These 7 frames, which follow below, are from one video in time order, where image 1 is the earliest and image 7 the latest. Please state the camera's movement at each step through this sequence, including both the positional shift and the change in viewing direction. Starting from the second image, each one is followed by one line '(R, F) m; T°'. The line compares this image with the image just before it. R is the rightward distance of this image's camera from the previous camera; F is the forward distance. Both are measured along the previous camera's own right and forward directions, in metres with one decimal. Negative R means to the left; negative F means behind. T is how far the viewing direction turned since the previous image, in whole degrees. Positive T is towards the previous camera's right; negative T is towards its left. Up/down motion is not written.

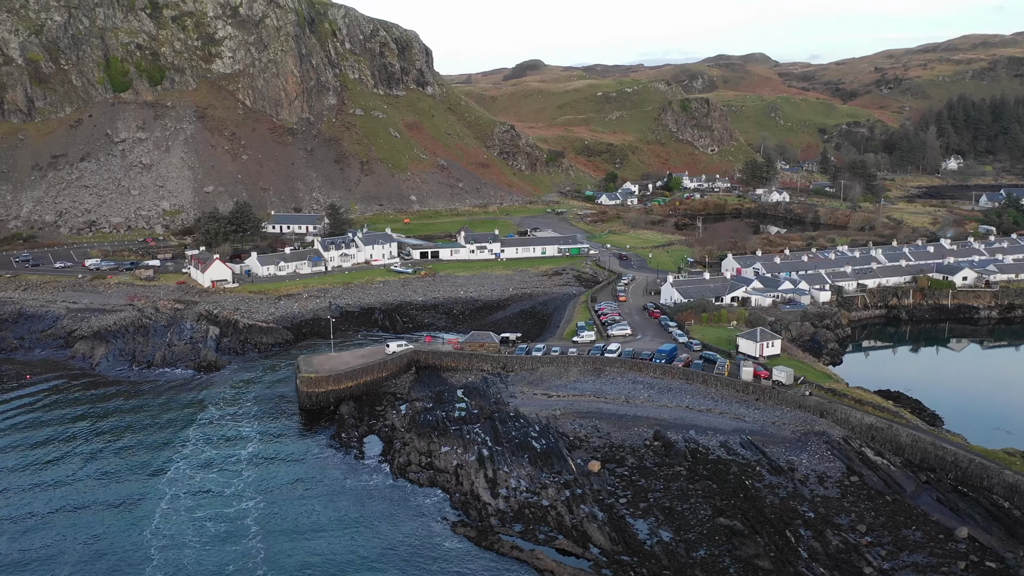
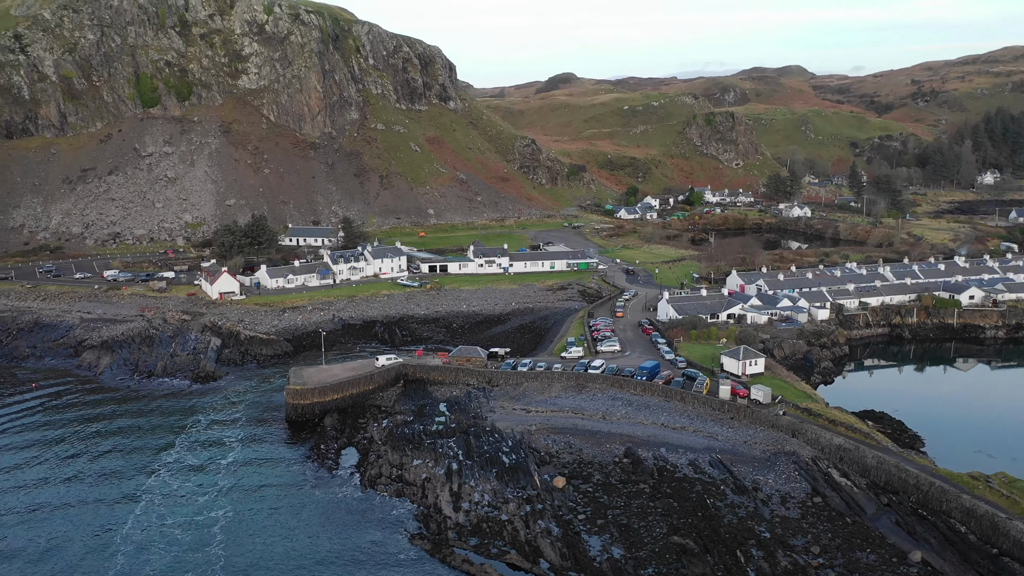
(+2.2, -0.4) m; -2°
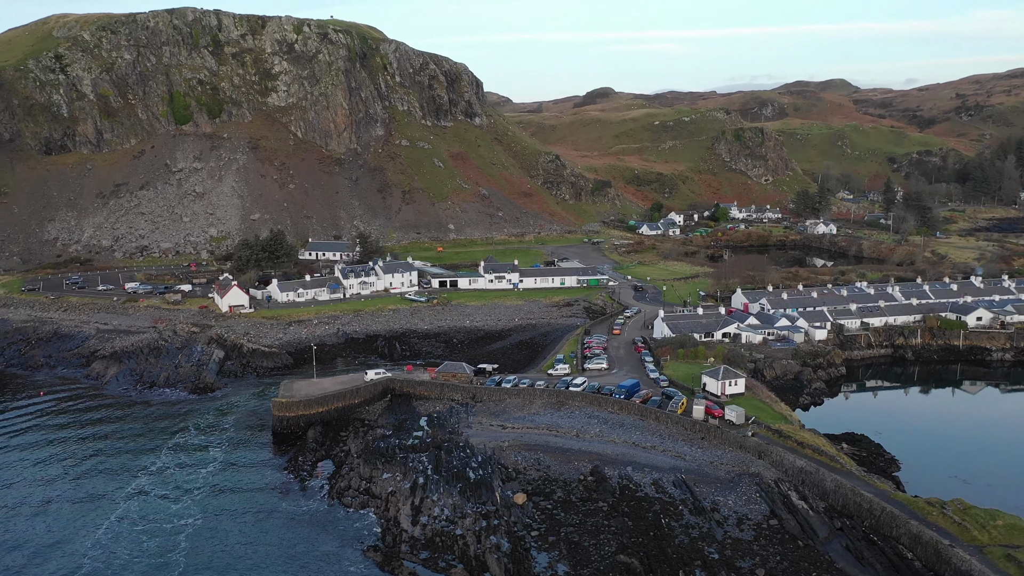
(+2.5, -0.4) m; -3°
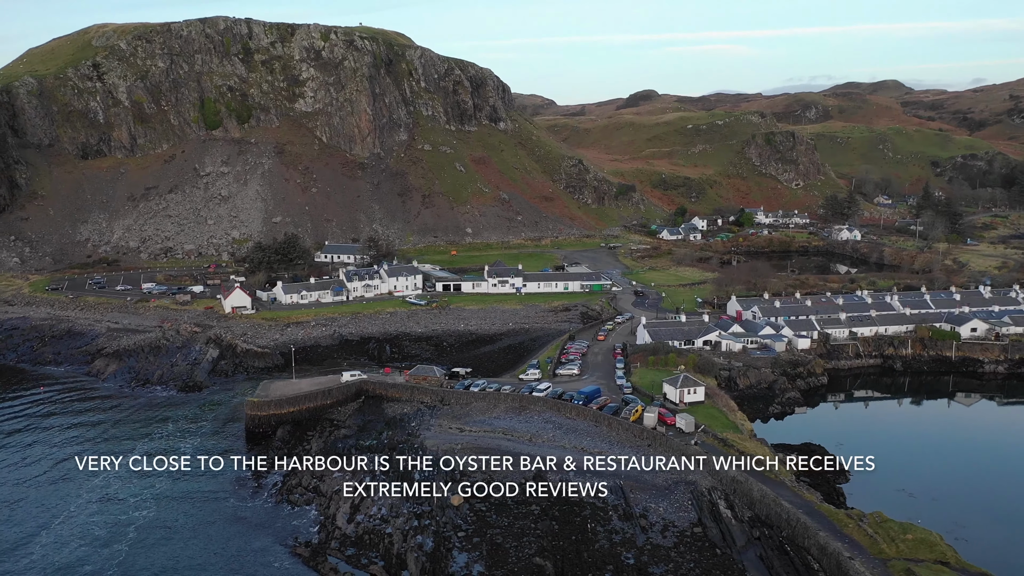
(+3.7, -0.5) m; -3°
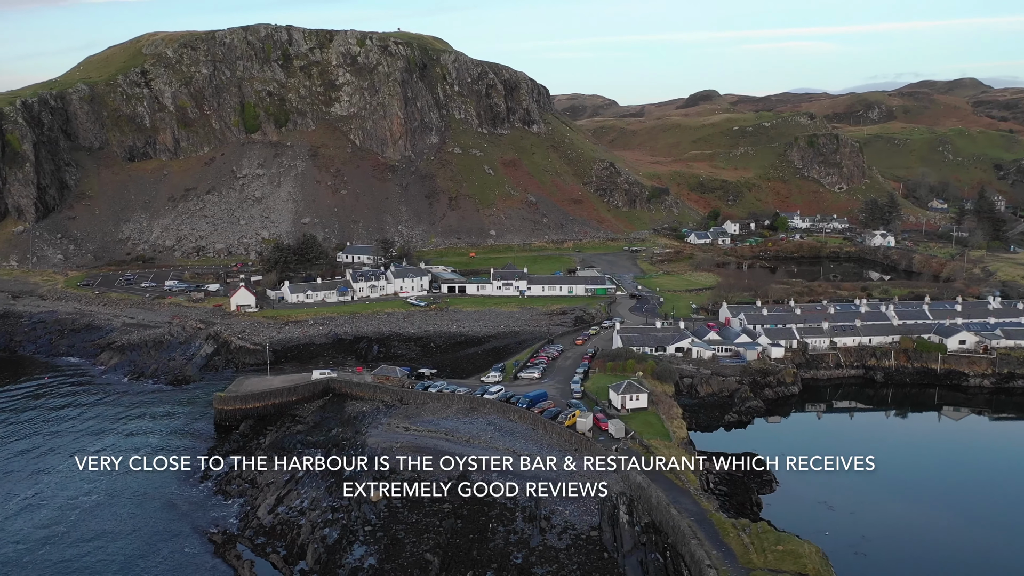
(+5.1, -0.6) m; -4°
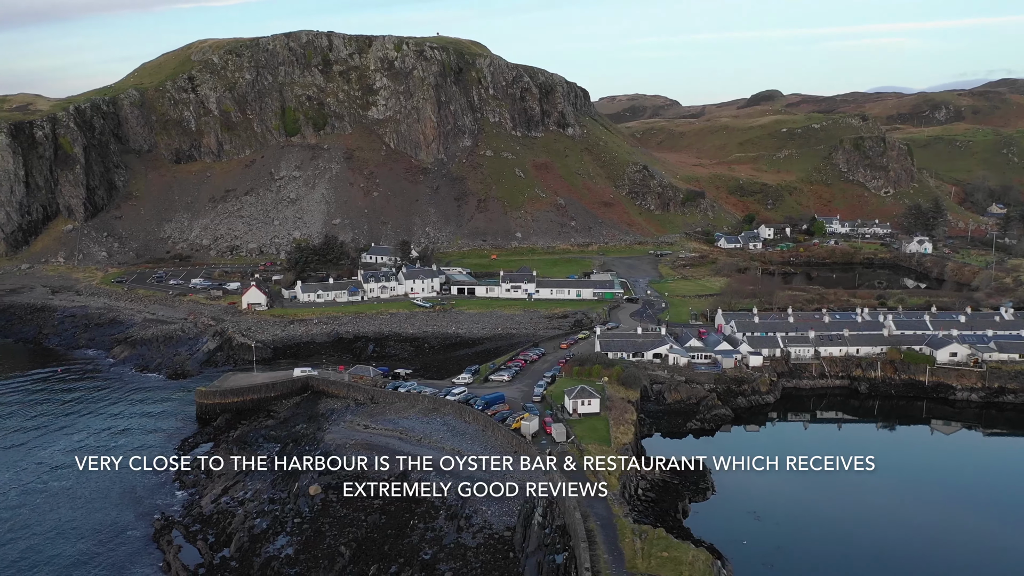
(+4.7, -0.7) m; -4°
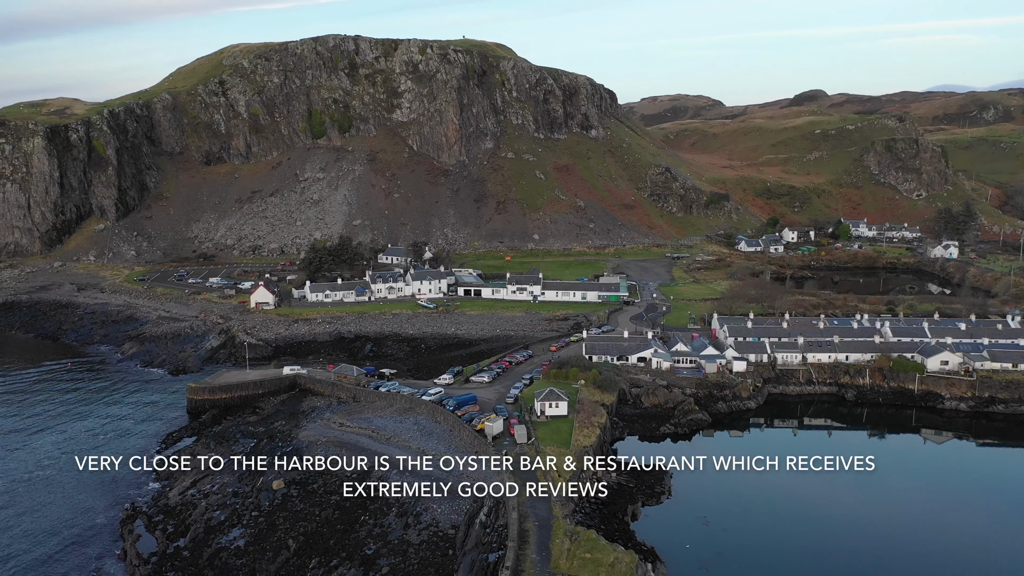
(+3.2, -0.6) m; -3°
